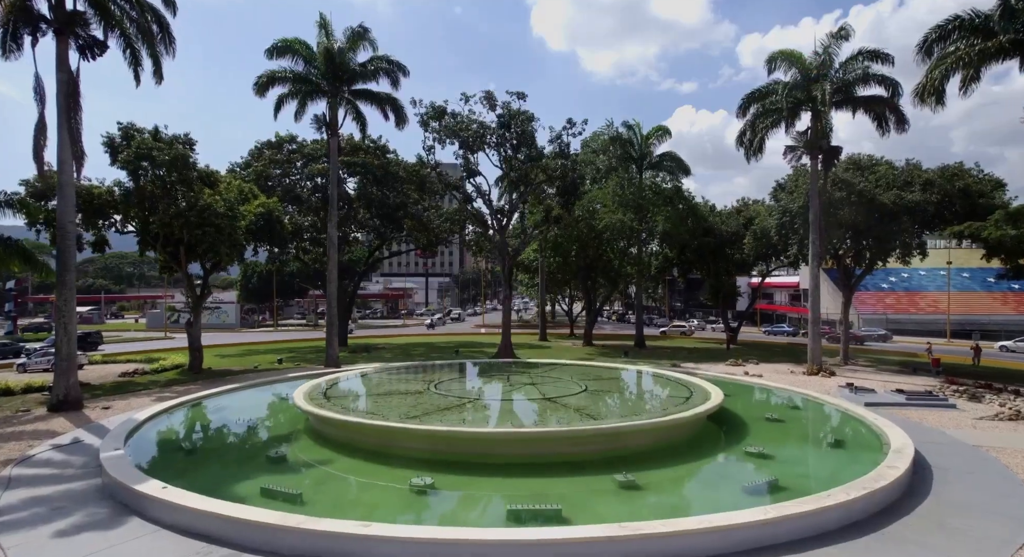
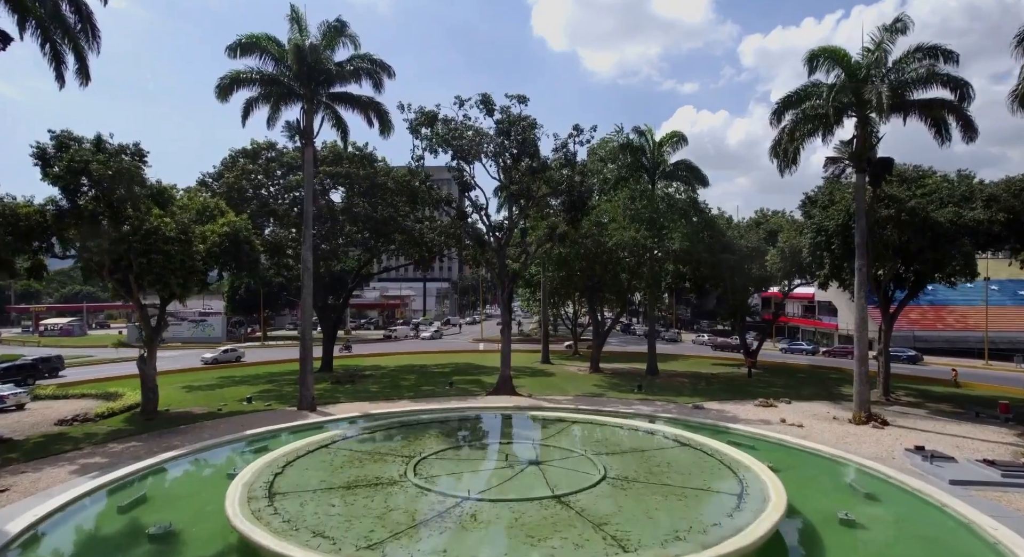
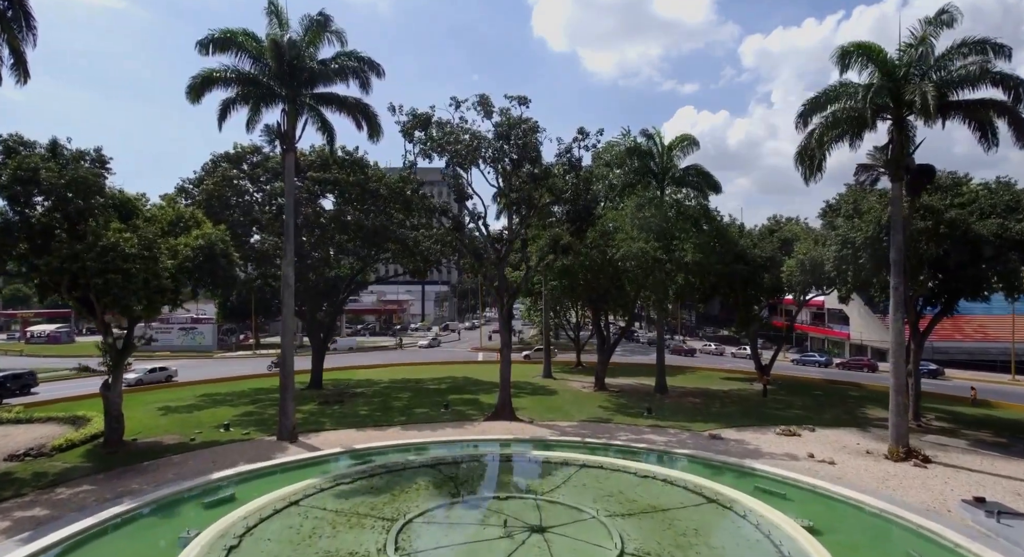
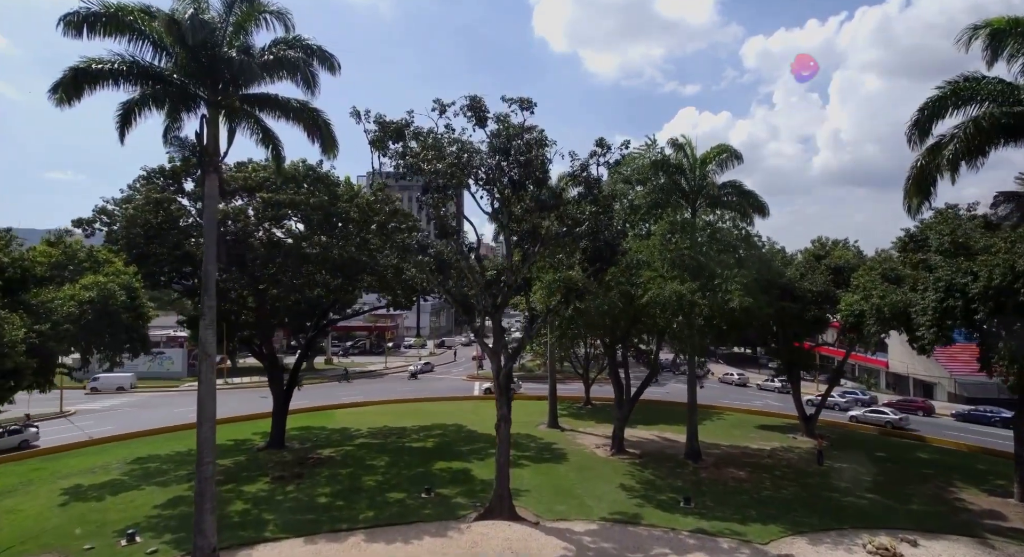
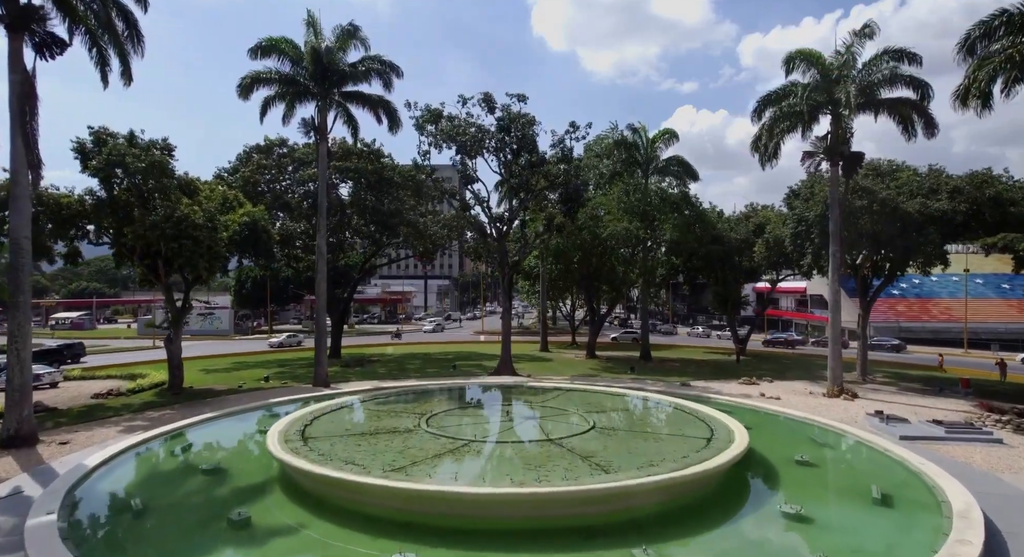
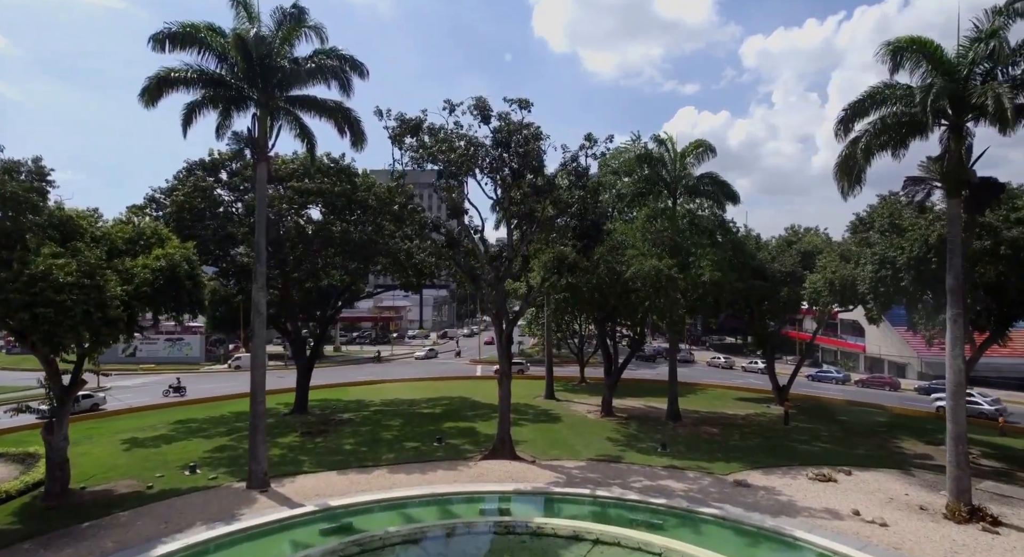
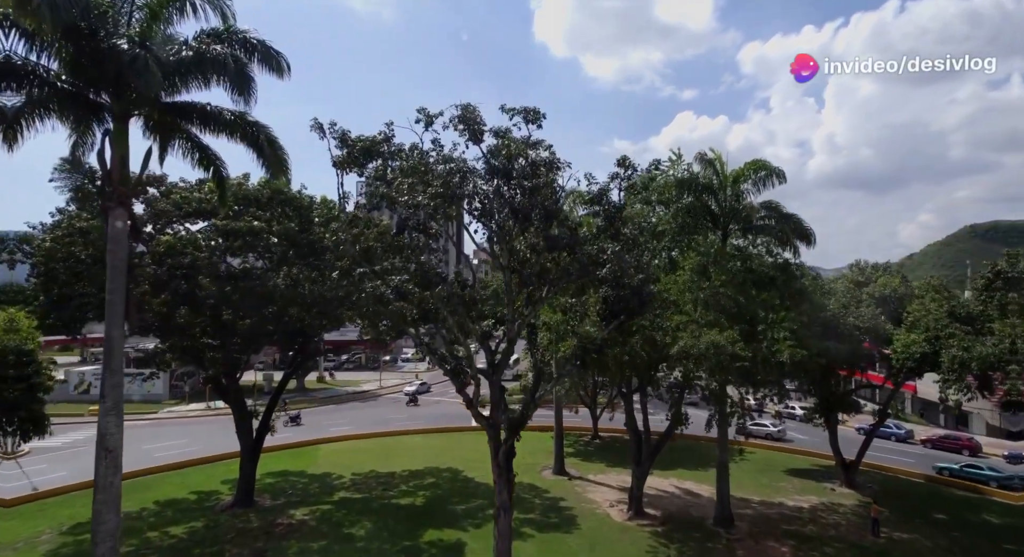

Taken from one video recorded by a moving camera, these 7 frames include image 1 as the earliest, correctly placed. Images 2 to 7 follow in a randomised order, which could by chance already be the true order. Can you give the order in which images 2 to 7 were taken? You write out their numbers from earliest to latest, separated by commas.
5, 2, 3, 6, 4, 7
